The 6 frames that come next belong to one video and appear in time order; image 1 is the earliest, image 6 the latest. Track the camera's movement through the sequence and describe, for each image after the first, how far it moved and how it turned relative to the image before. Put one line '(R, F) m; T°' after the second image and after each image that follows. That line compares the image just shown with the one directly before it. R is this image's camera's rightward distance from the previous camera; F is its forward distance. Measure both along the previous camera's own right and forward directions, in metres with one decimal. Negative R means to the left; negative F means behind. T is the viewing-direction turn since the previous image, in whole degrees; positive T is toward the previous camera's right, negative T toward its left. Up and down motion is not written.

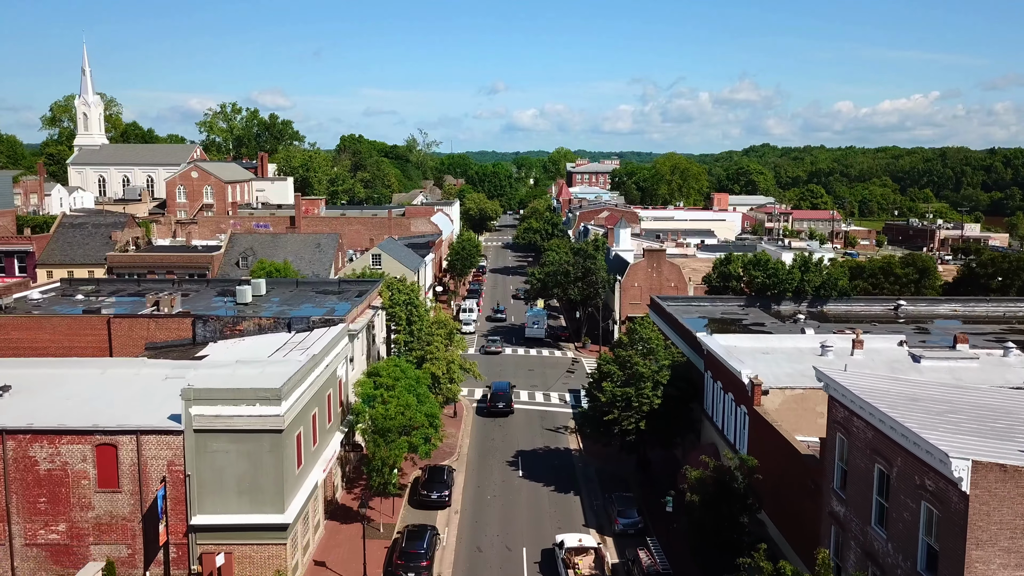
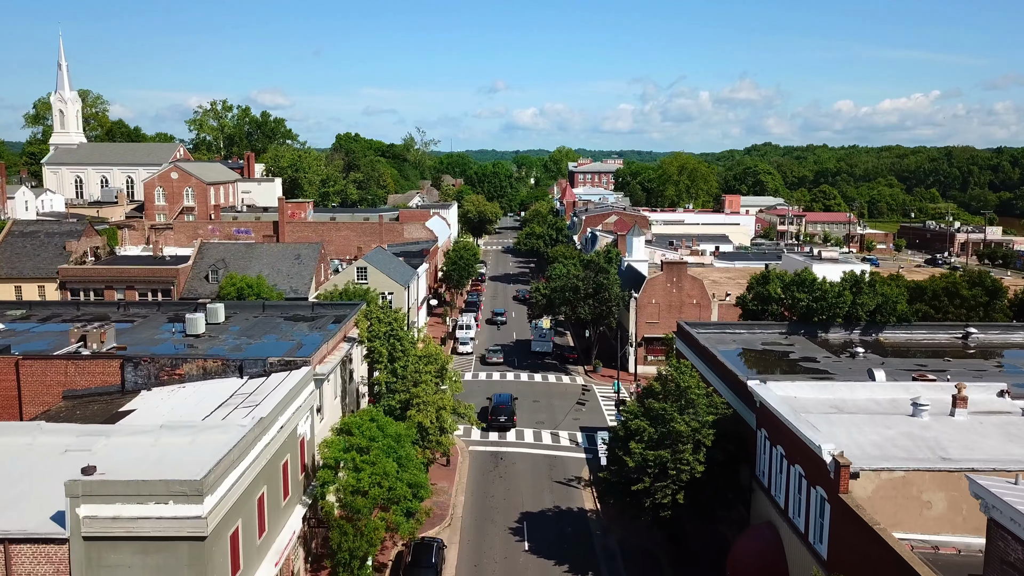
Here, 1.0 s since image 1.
(-0.2, +6.5) m; 0°
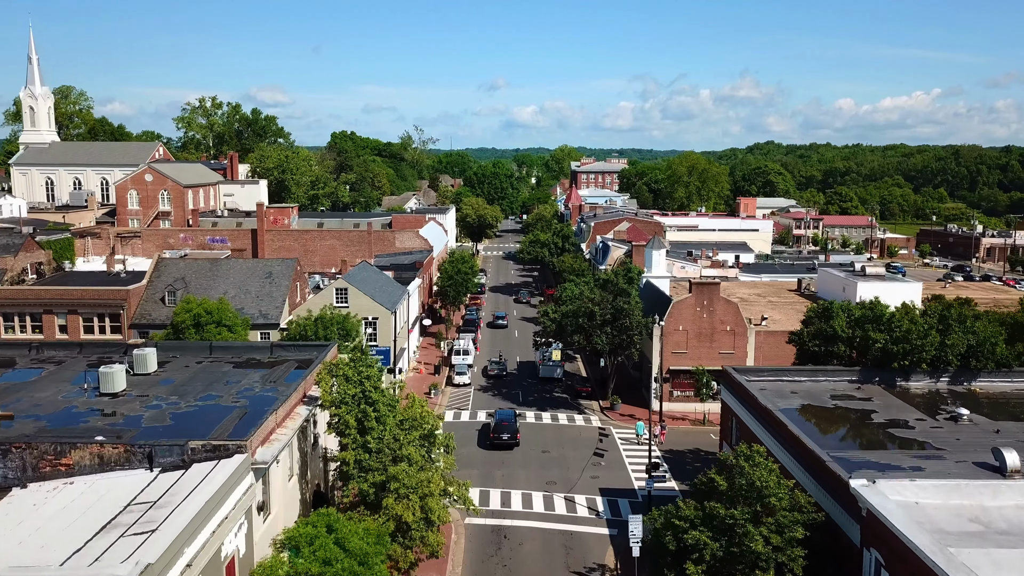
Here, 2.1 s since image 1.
(-0.2, +7.4) m; 0°
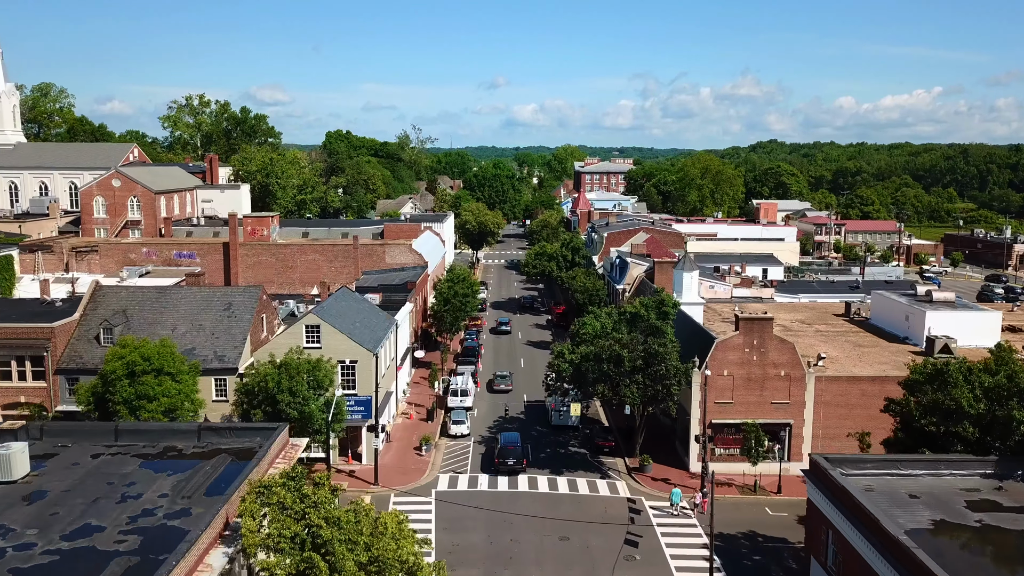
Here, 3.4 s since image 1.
(-0.4, +8.2) m; 0°
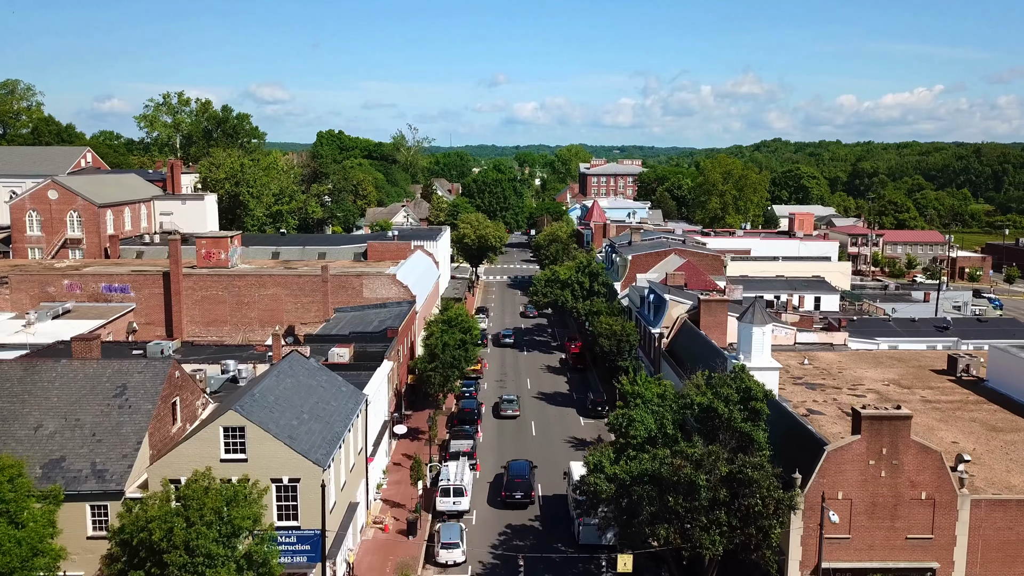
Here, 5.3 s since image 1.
(-0.5, +12.2) m; 0°
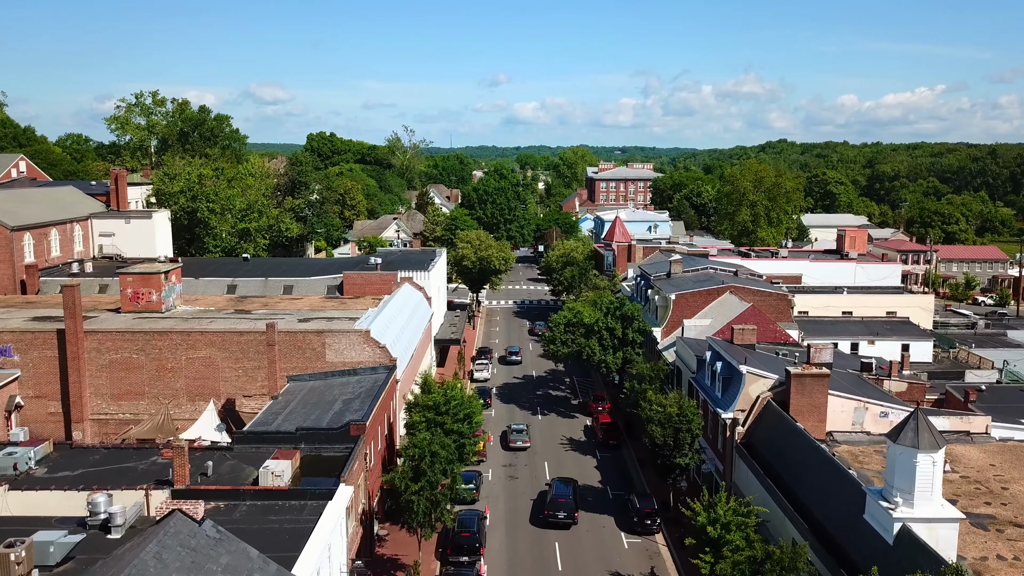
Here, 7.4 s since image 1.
(-0.6, +13.3) m; 0°
